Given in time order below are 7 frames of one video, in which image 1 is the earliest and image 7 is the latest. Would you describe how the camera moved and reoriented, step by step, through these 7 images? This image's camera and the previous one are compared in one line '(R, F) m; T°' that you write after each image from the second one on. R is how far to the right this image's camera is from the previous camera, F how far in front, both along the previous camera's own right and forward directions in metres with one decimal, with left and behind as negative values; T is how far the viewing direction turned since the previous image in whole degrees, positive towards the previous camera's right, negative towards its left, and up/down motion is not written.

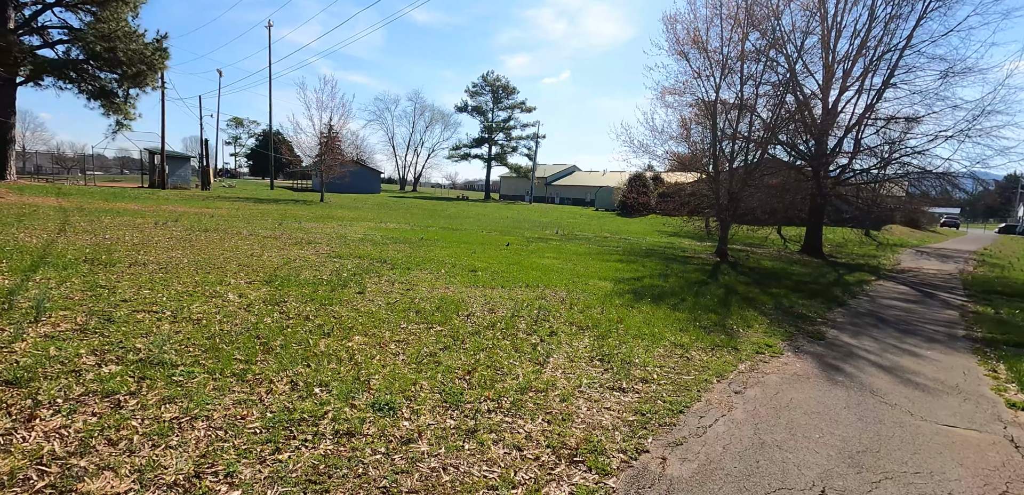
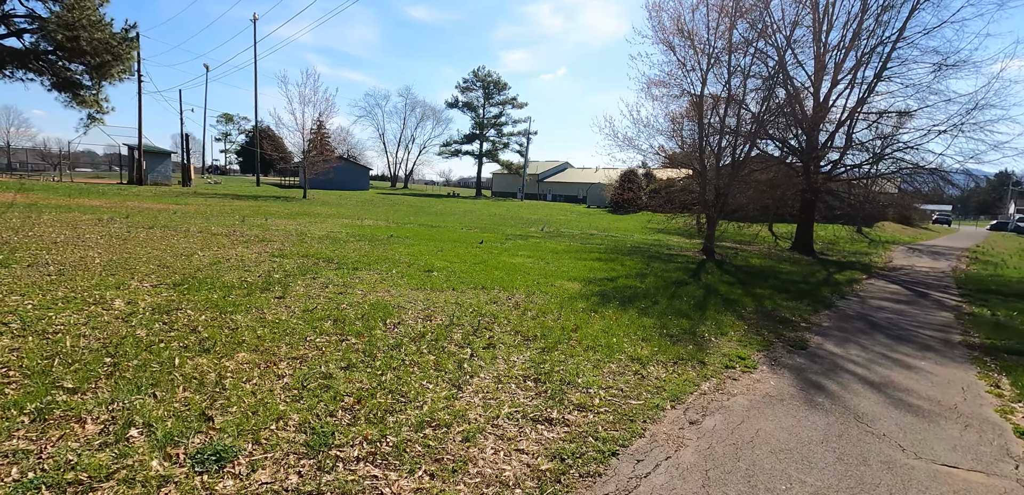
(+0.7, +0.9) m; +1°
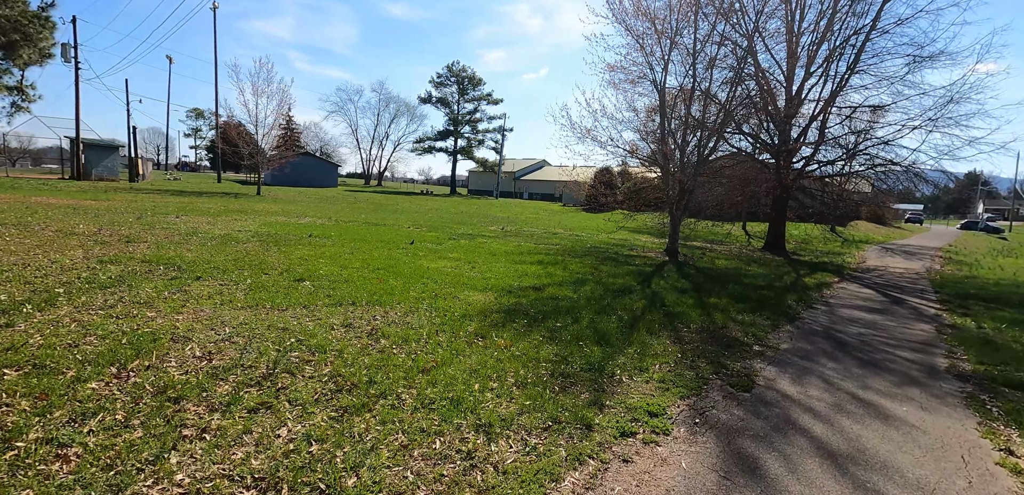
(+1.5, +1.8) m; +2°
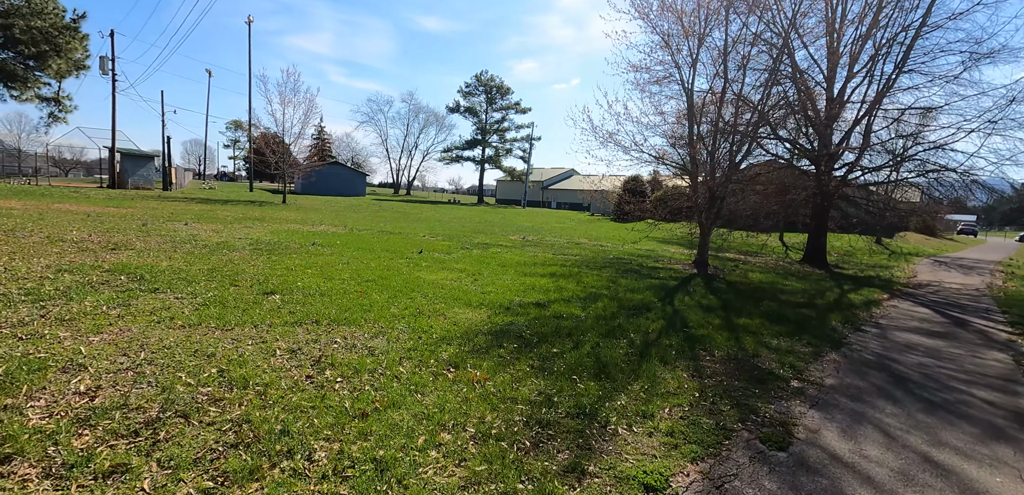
(+0.5, +1.0) m; -3°
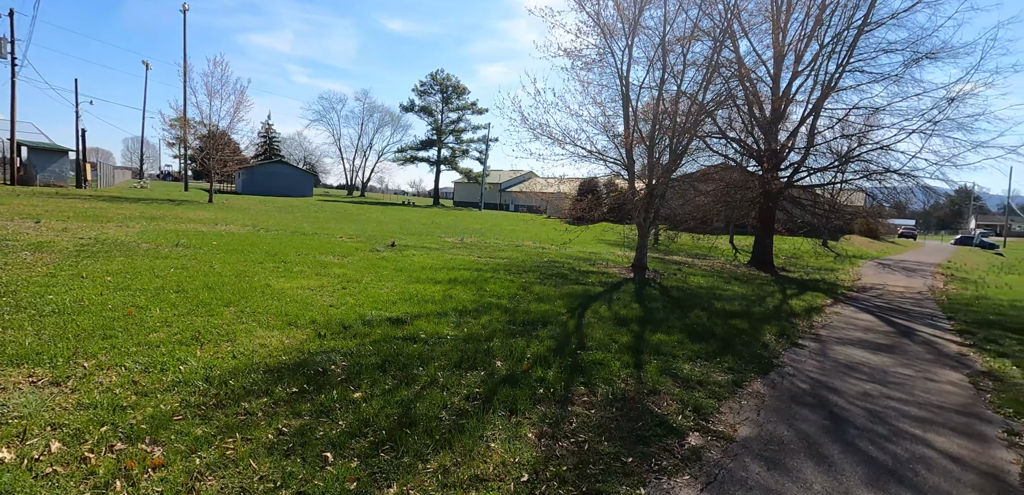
(+1.5, +1.7) m; +4°
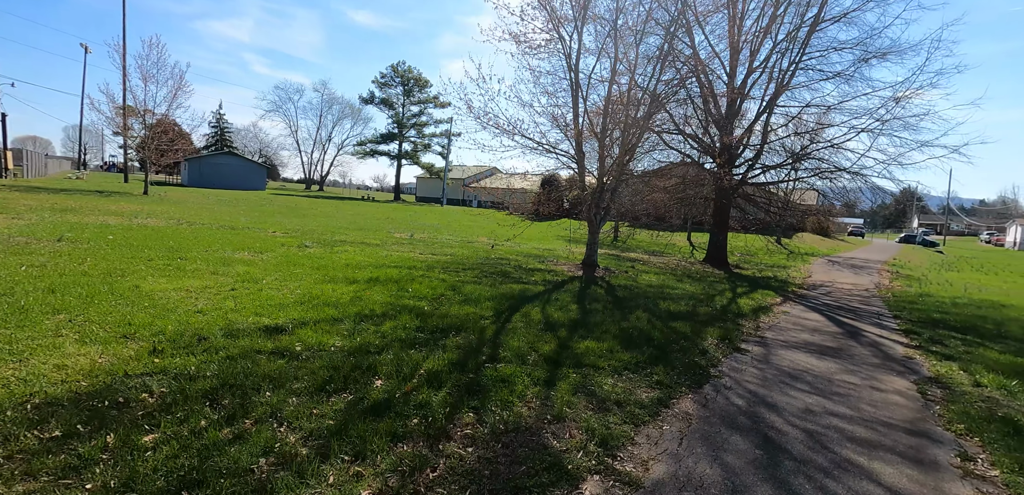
(+0.7, +0.9) m; +4°
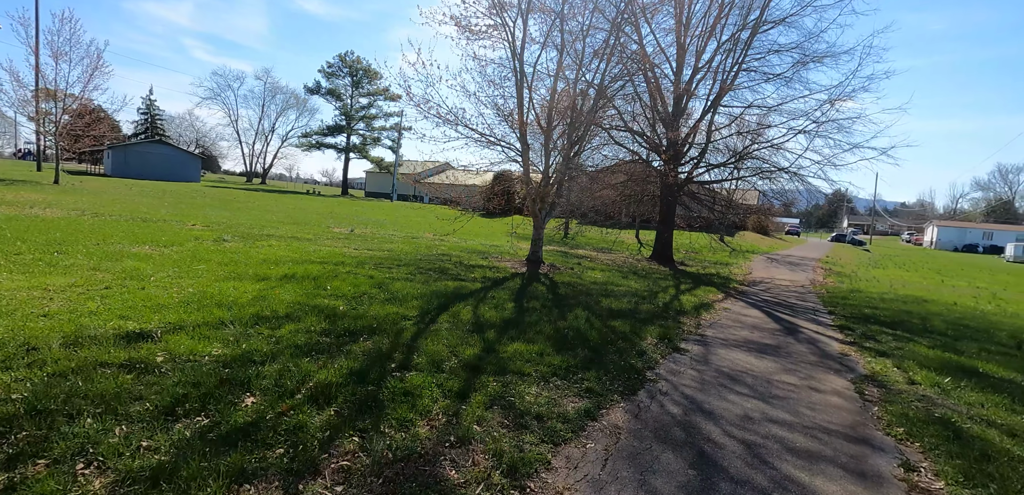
(+0.4, +0.6) m; +5°
